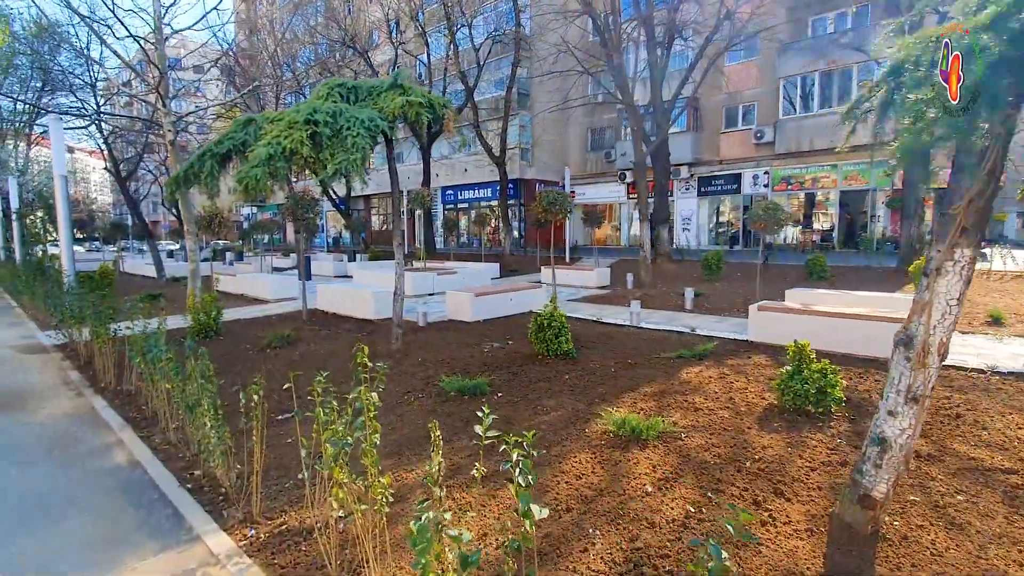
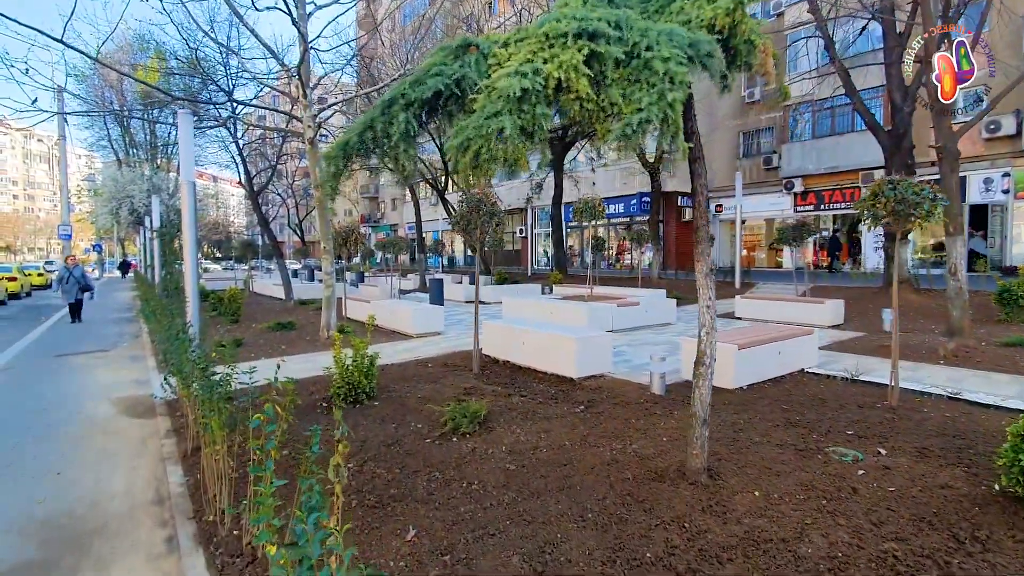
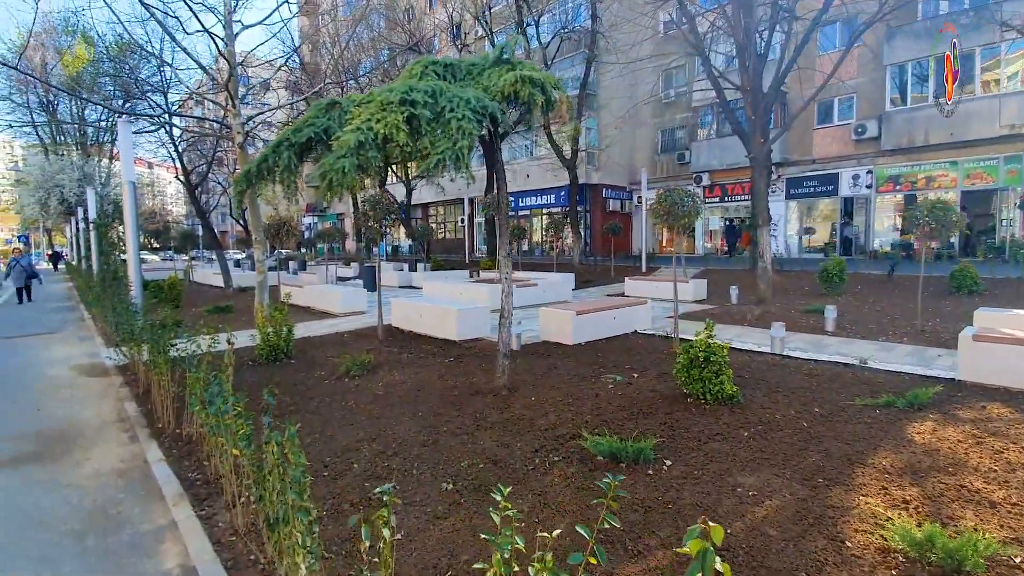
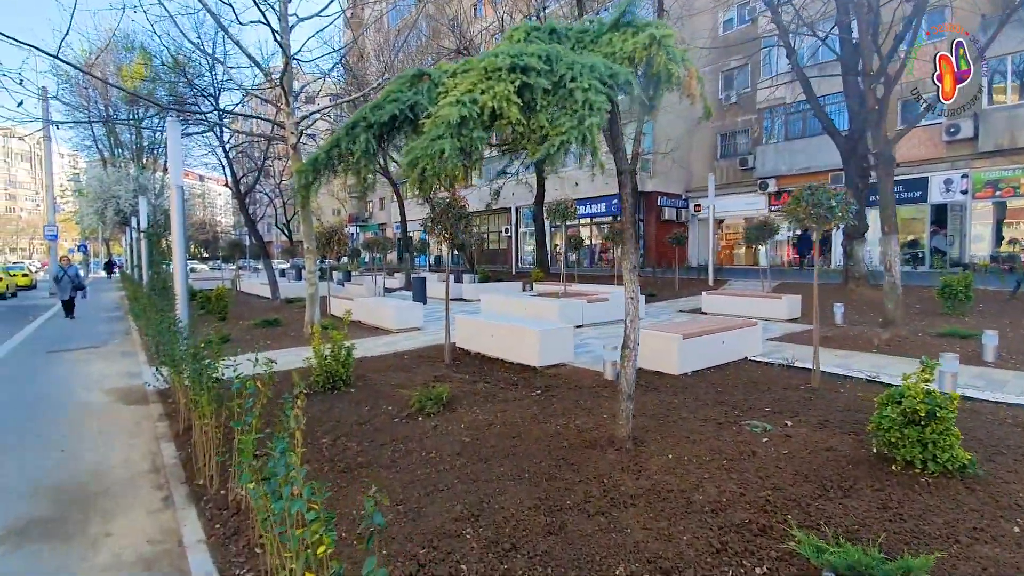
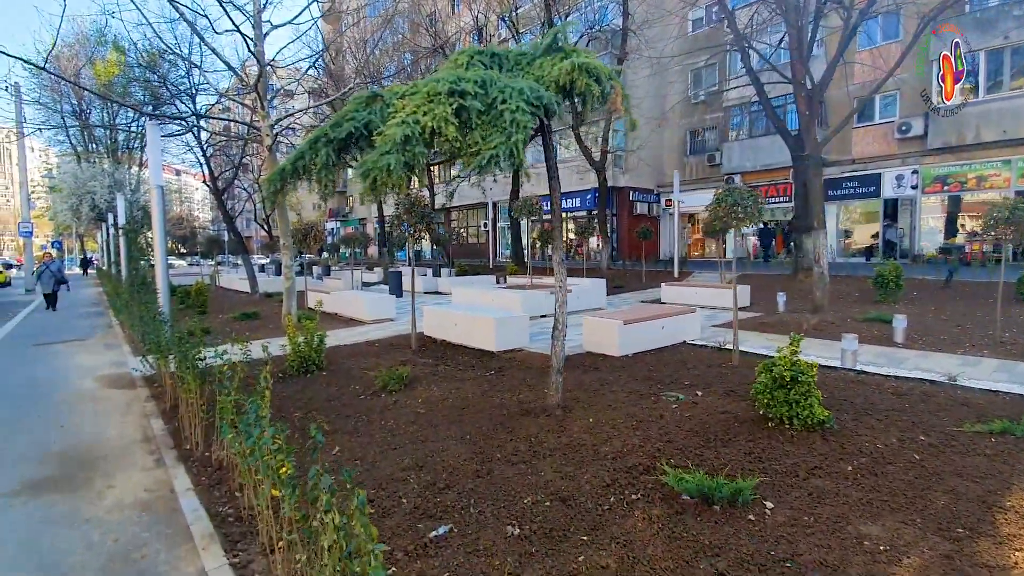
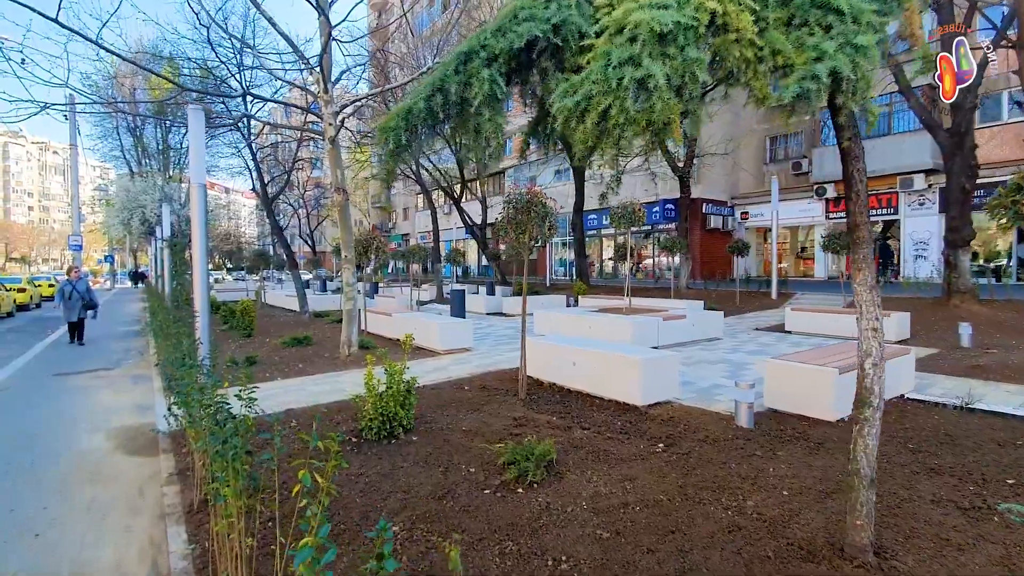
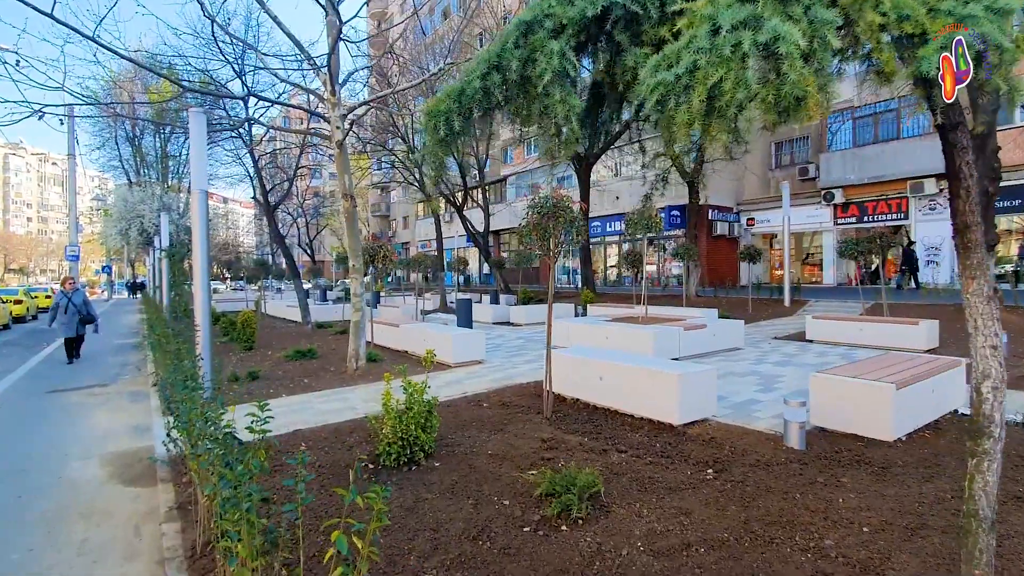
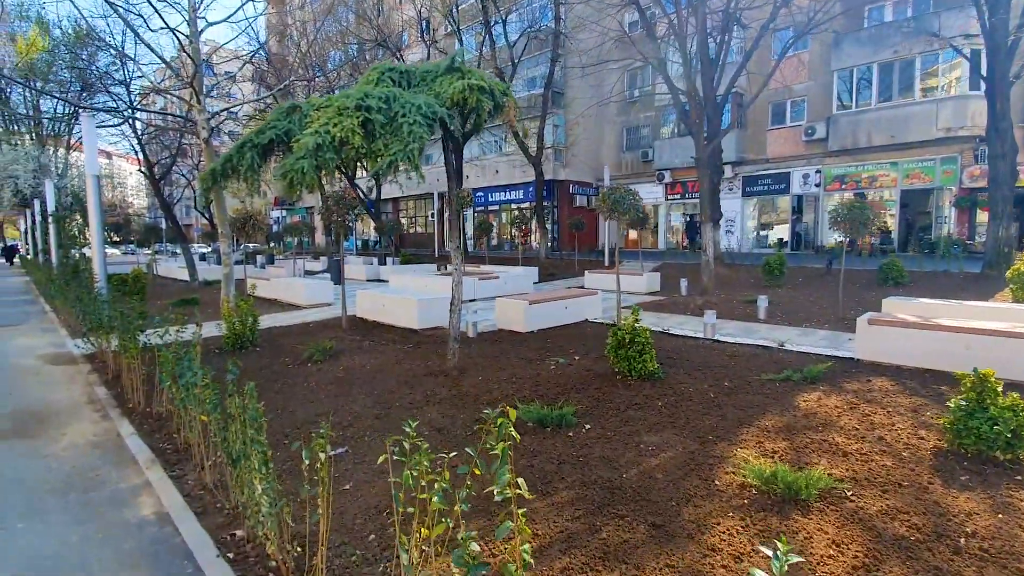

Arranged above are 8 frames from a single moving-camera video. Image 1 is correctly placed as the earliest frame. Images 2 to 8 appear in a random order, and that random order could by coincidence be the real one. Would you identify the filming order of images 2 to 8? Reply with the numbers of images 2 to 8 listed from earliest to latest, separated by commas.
8, 3, 5, 4, 2, 6, 7
